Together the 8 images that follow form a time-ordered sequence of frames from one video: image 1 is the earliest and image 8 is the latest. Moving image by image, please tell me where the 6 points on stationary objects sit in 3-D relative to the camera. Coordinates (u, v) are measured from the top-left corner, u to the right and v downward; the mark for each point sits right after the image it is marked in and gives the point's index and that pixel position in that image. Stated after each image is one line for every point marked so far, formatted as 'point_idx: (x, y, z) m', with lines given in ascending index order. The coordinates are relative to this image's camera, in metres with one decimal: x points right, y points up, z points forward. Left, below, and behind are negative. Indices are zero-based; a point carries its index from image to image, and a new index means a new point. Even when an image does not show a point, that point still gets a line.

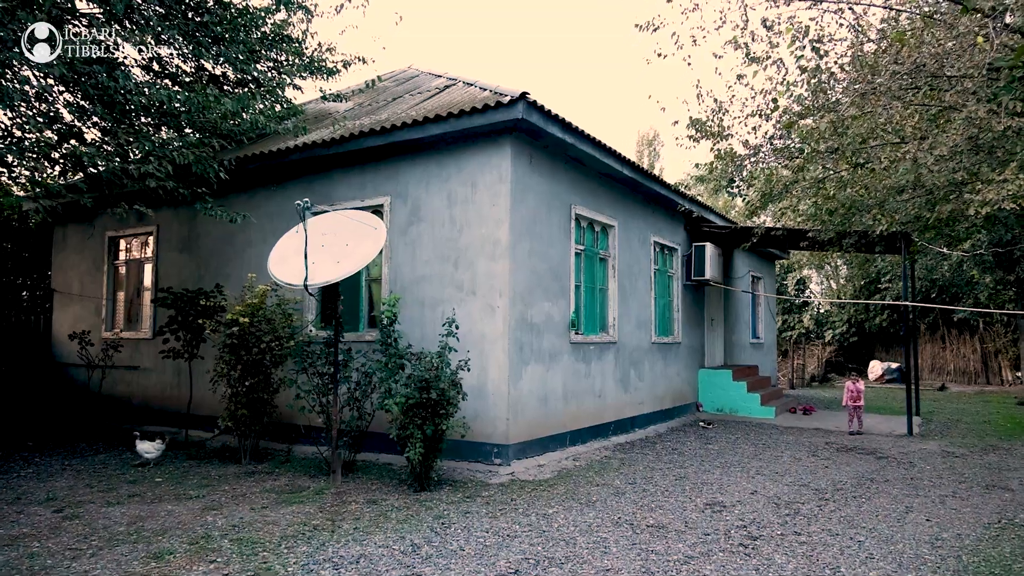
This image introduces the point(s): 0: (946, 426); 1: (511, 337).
0: (+6.6, -2.1, +11.2) m
1: (0.0, -0.4, +6.7) m
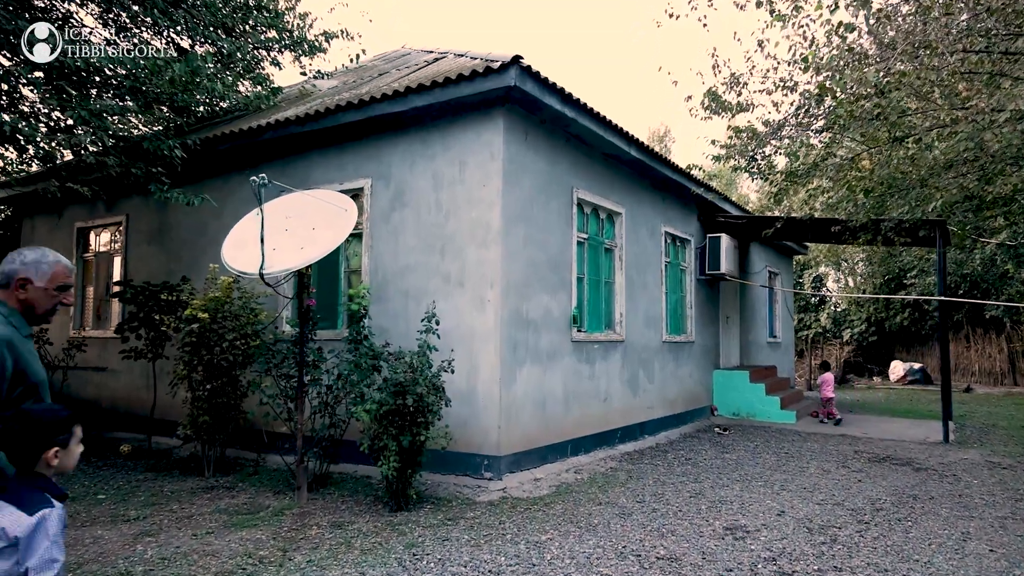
0: (+6.6, -2.0, +10.3) m
1: (-0.1, -0.4, +5.9) m
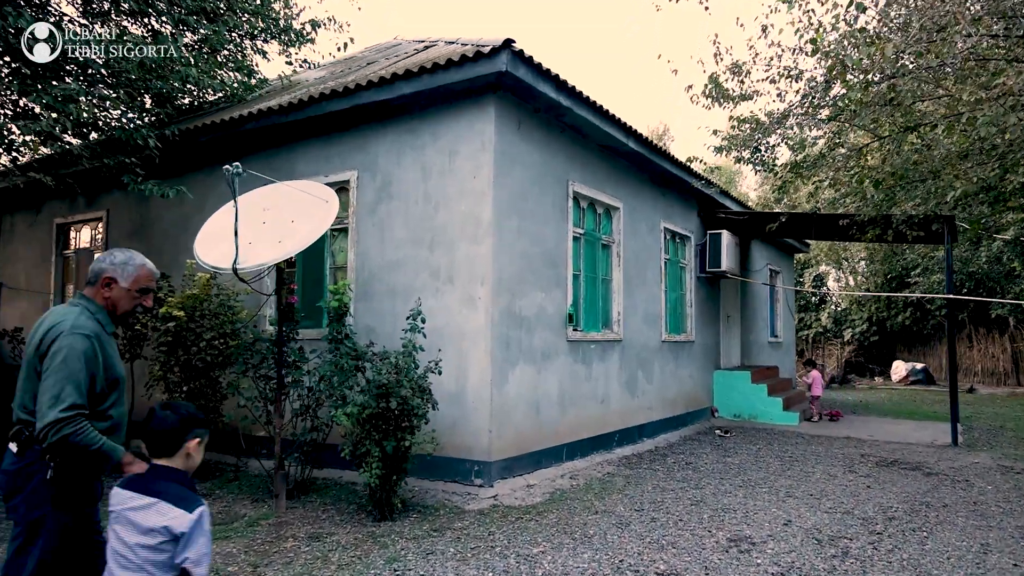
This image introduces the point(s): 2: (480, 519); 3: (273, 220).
0: (+6.5, -2.0, +10.1) m
1: (-0.1, -0.3, +5.6) m
2: (-0.2, -1.5, +4.8) m
3: (-1.6, +0.5, +5.0) m
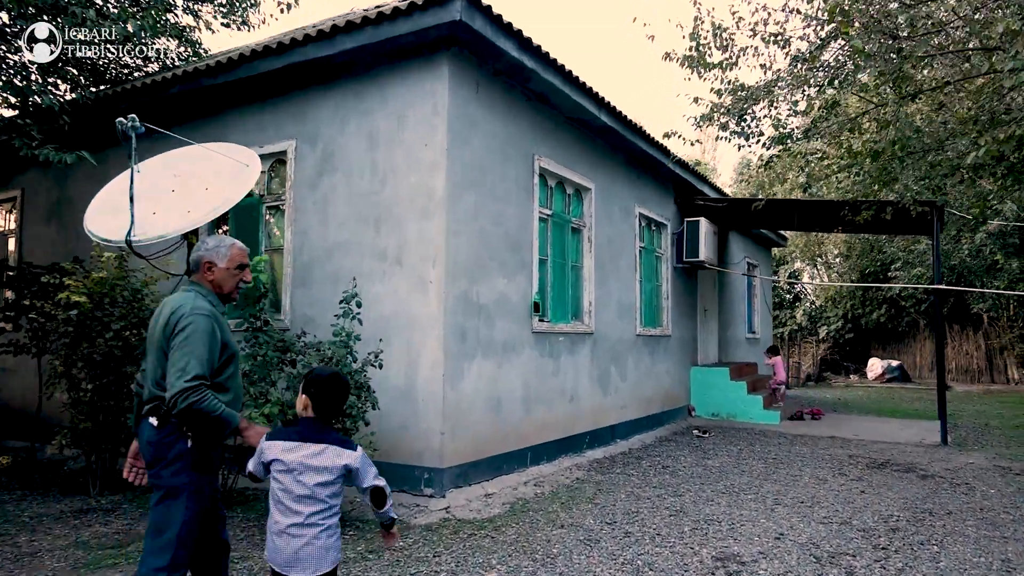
0: (+6.1, -1.9, +9.6) m
1: (-0.4, -0.2, +4.9) m
2: (-0.5, -1.4, +4.2) m
3: (-1.9, +0.6, +4.2) m
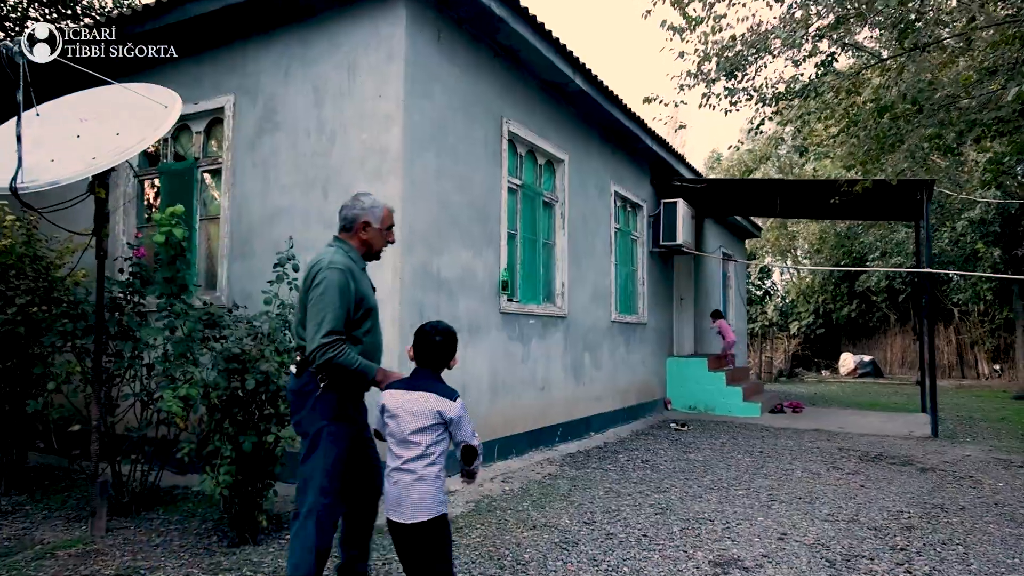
0: (+5.7, -1.7, +9.3) m
1: (-0.6, 0.0, +4.3) m
2: (-0.7, -1.2, +3.6) m
3: (-2.0, +0.8, +3.6) m
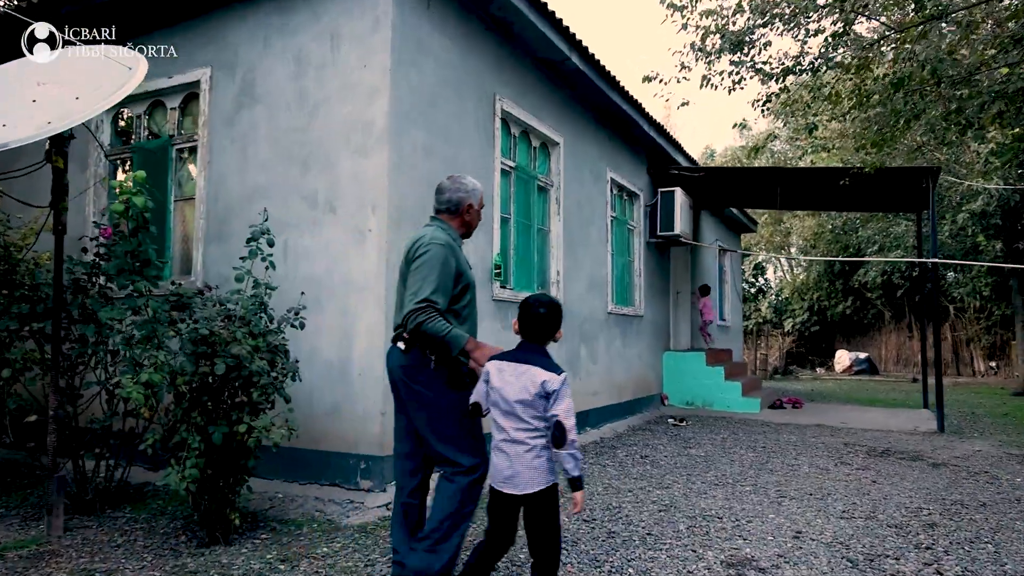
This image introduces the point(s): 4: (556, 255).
0: (+5.6, -1.6, +9.1) m
1: (-0.7, 0.0, +4.0) m
2: (-0.7, -1.1, +3.3) m
3: (-2.1, +0.9, +3.3) m
4: (+0.4, +0.3, +6.2) m
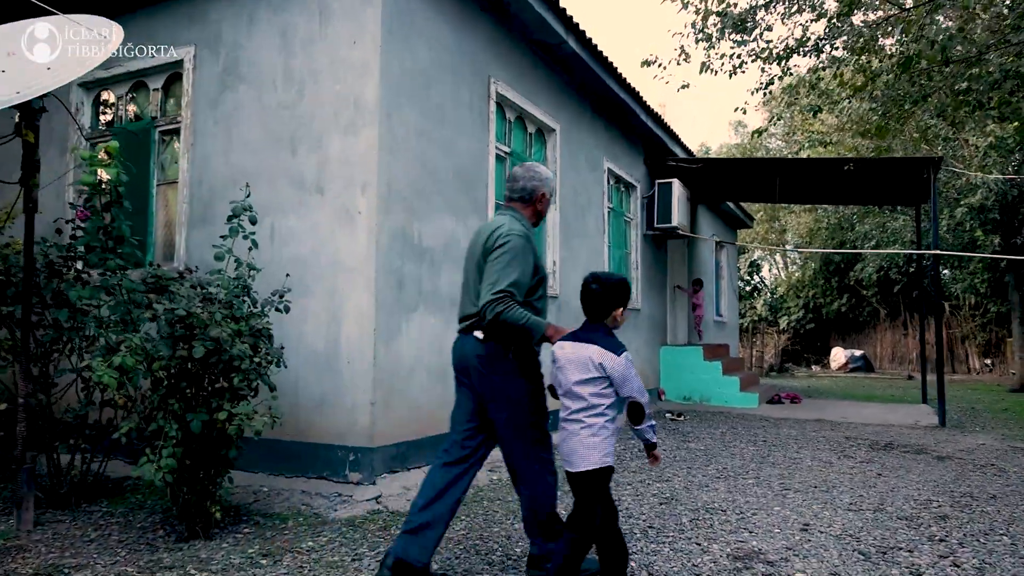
0: (+5.5, -1.5, +8.9) m
1: (-0.7, +0.1, +3.9) m
2: (-0.7, -1.0, +3.1) m
3: (-2.1, +0.9, +3.1) m
4: (+0.3, +0.4, +6.0) m
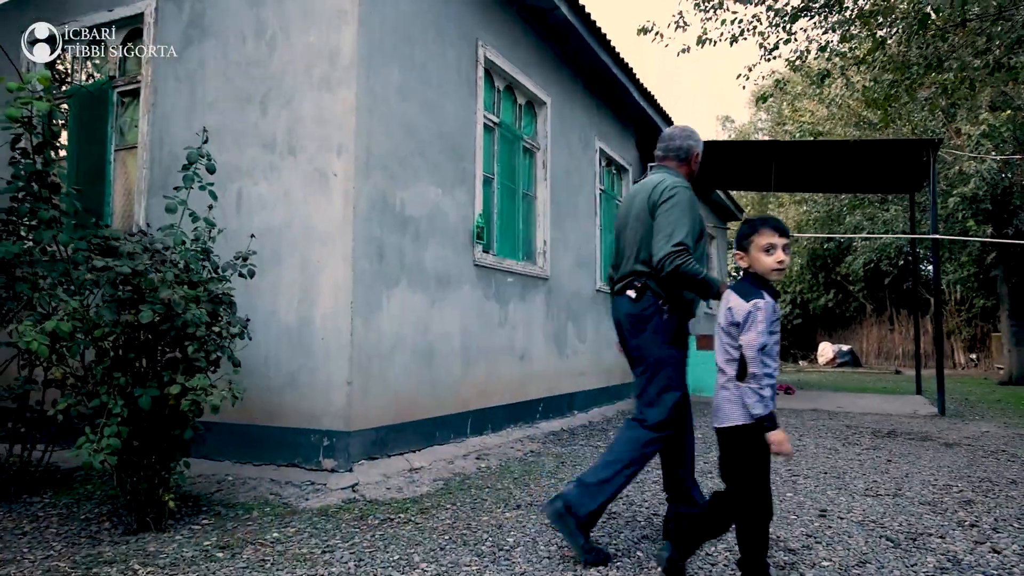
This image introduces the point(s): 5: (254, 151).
0: (+5.4, -1.4, +8.8) m
1: (-0.7, +0.3, +3.6) m
2: (-0.7, -0.9, +2.8) m
3: (-2.1, +1.1, +2.7) m
4: (+0.2, +0.5, +5.7) m
5: (-1.3, +0.7, +3.8) m
